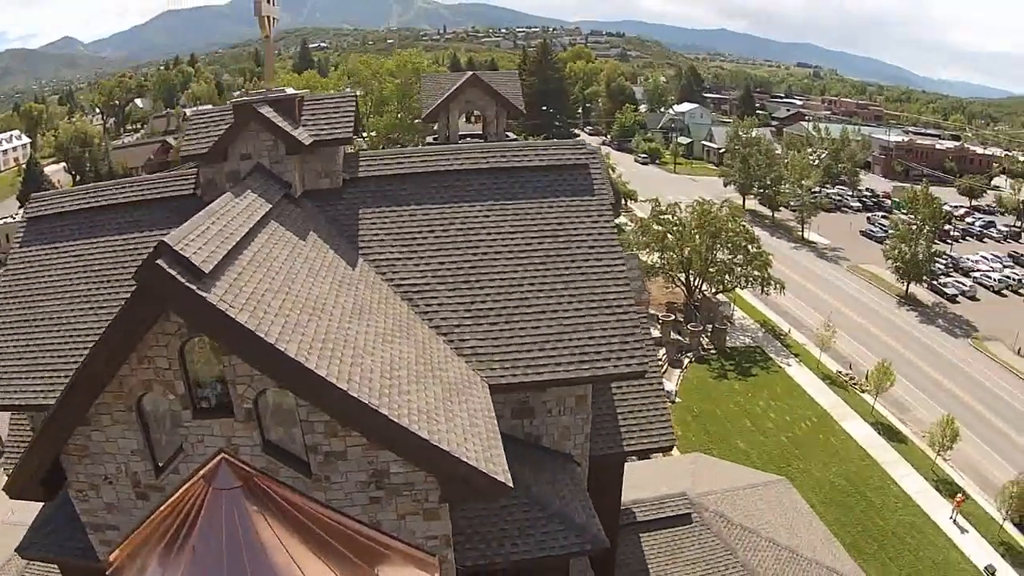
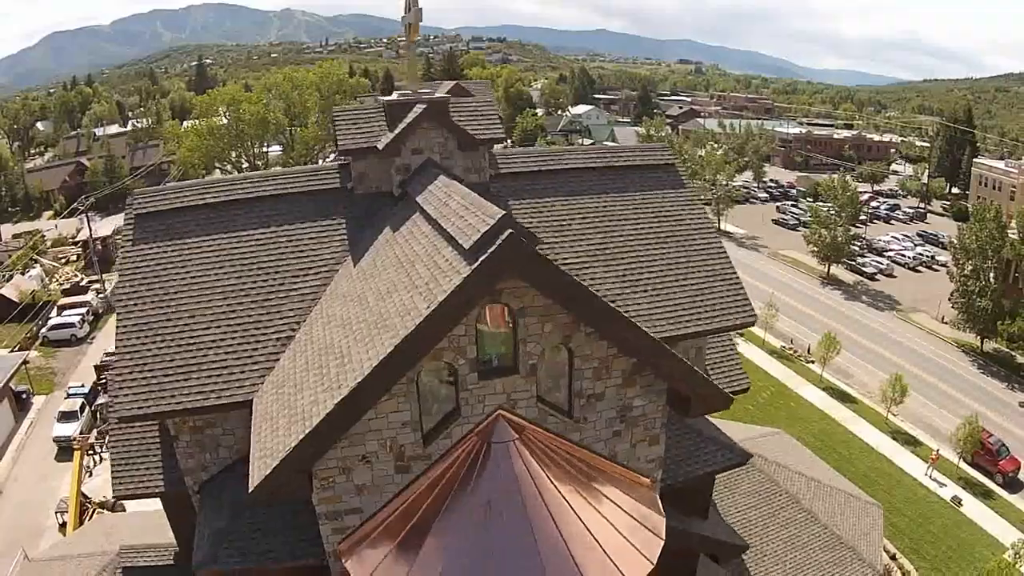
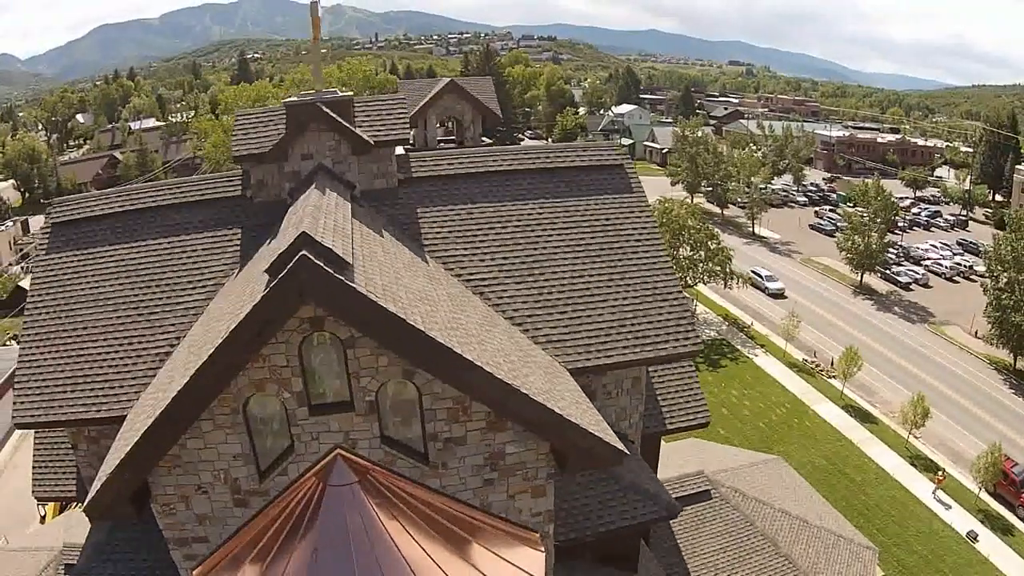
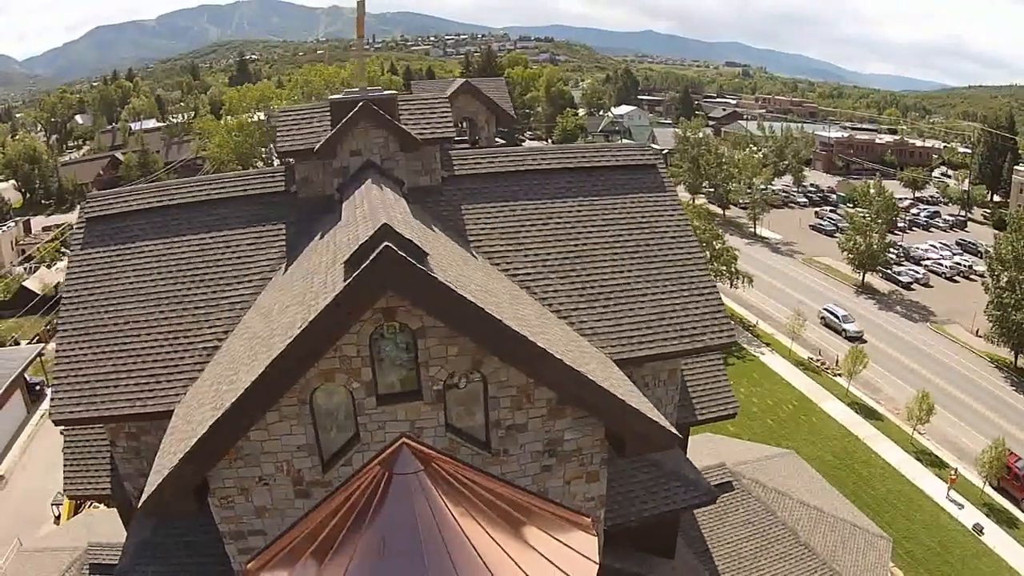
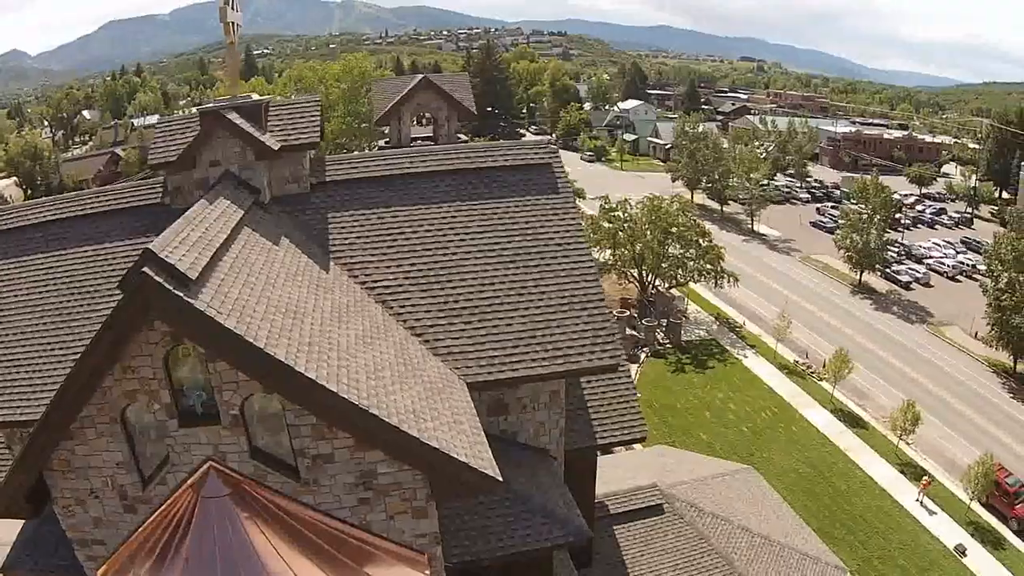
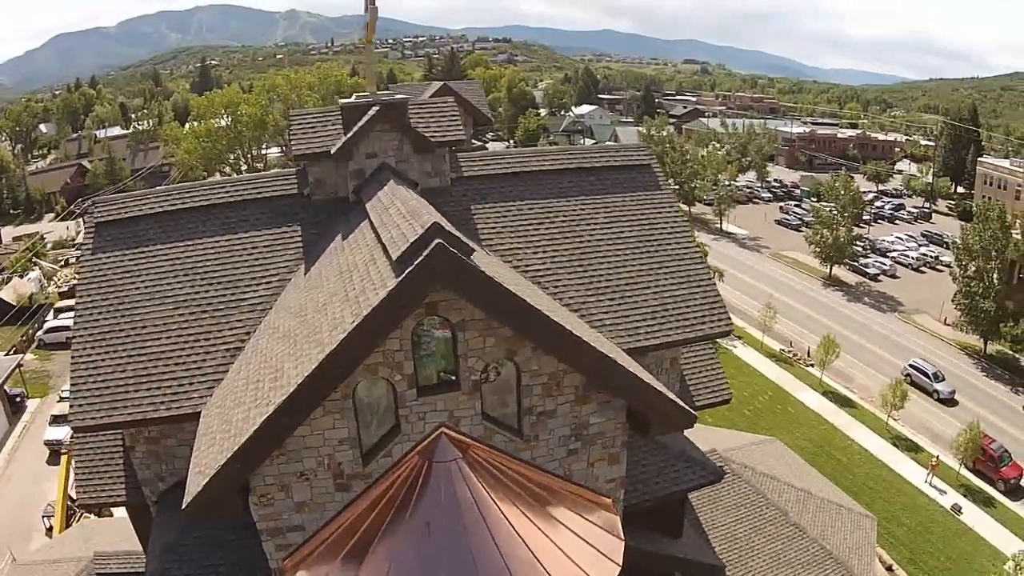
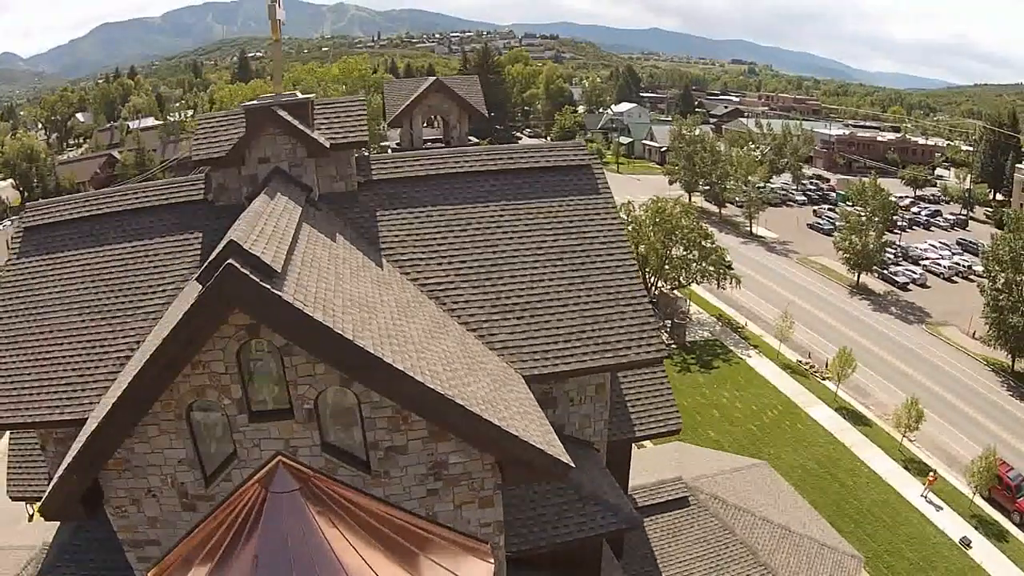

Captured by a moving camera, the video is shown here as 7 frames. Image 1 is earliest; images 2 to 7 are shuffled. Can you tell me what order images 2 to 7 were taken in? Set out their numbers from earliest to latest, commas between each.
5, 7, 3, 4, 6, 2
